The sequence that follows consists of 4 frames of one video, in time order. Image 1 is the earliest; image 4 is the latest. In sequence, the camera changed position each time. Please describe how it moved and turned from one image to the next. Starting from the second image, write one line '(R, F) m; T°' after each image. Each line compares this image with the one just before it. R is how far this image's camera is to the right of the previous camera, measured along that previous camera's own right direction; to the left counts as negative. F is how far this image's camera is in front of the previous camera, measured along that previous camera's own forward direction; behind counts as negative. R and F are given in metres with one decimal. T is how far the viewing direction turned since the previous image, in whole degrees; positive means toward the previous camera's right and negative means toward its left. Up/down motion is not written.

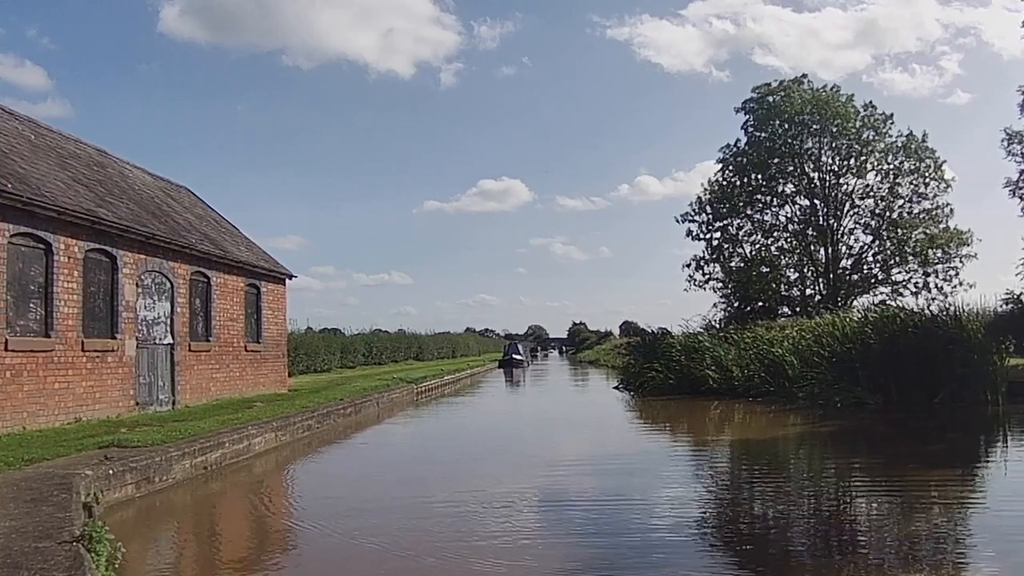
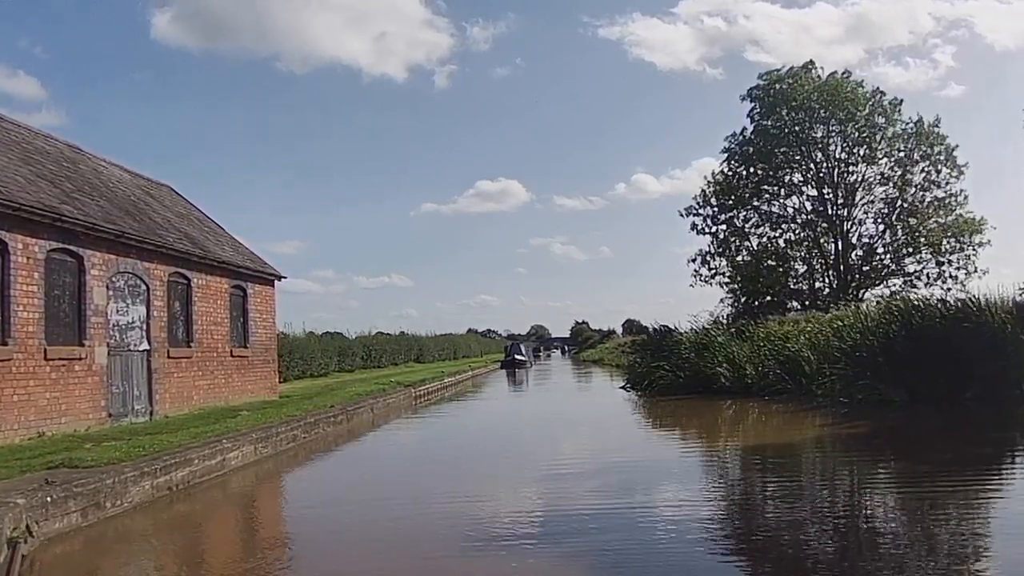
(0.0, +1.1) m; 0°
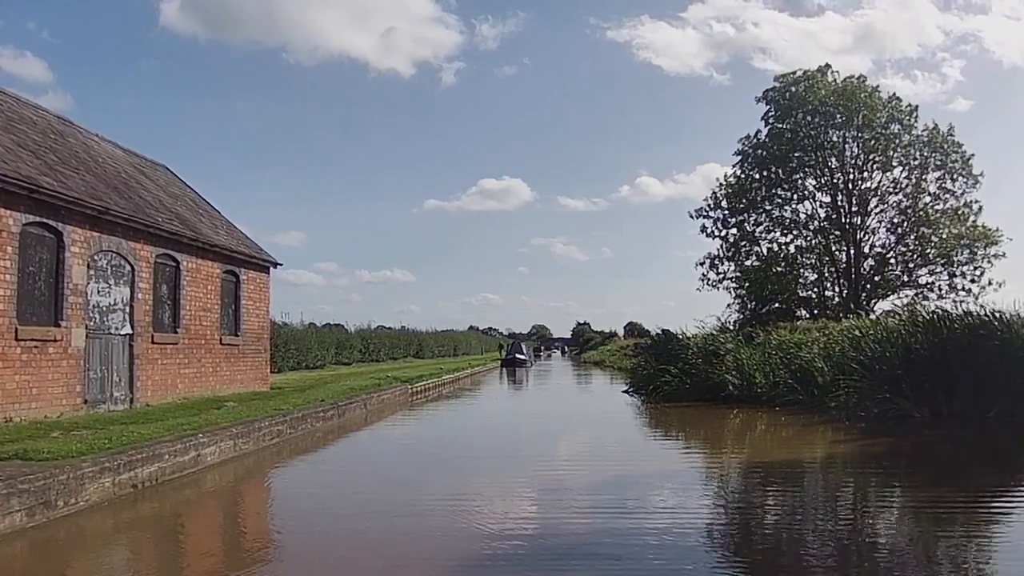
(-0.1, +0.8) m; 0°
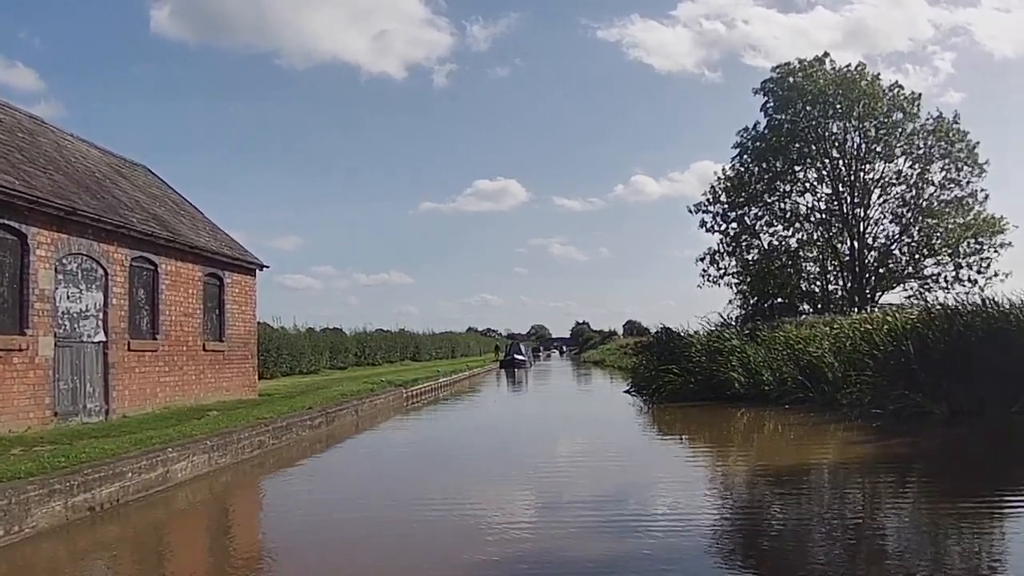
(0.0, +0.8) m; 0°
